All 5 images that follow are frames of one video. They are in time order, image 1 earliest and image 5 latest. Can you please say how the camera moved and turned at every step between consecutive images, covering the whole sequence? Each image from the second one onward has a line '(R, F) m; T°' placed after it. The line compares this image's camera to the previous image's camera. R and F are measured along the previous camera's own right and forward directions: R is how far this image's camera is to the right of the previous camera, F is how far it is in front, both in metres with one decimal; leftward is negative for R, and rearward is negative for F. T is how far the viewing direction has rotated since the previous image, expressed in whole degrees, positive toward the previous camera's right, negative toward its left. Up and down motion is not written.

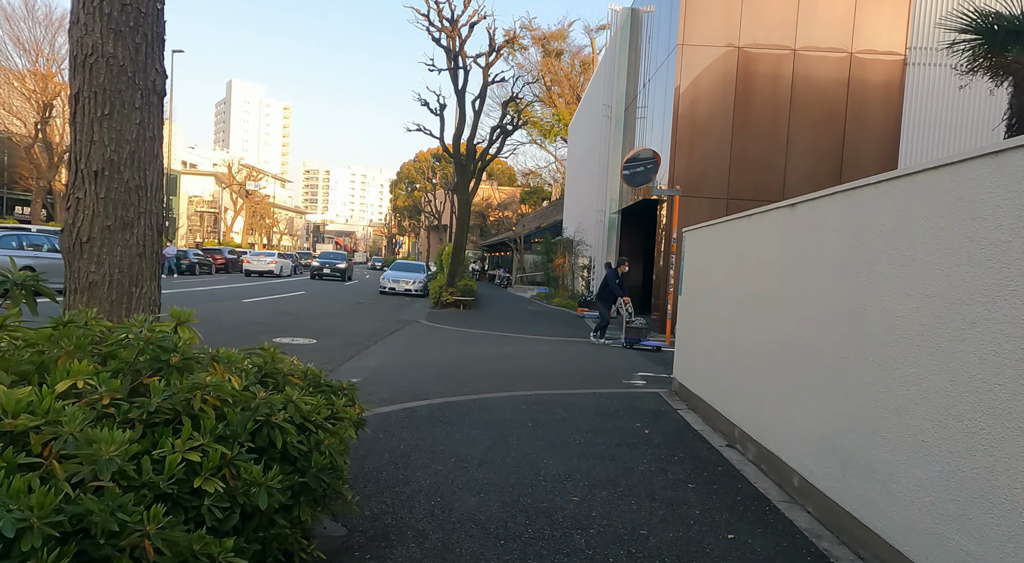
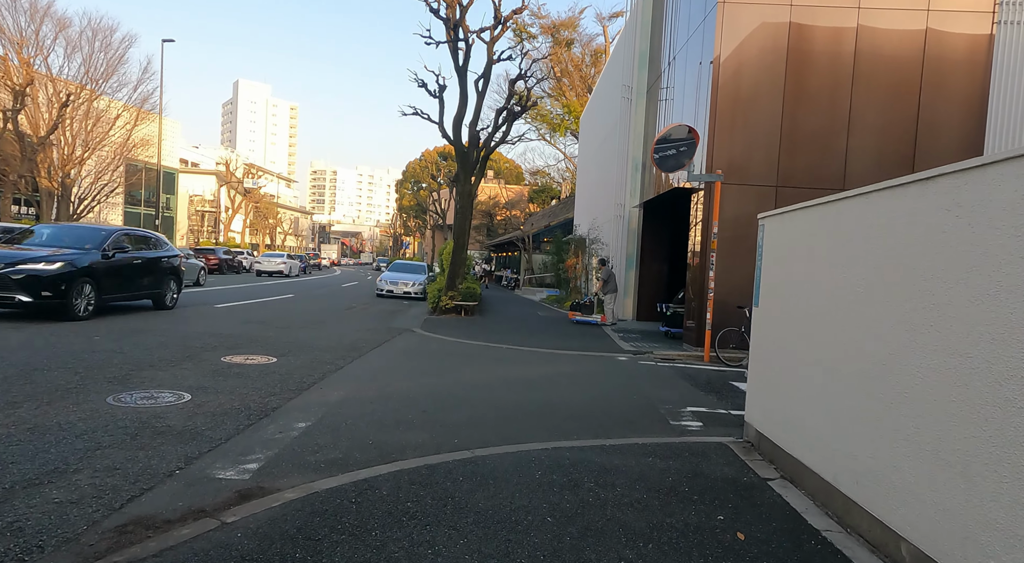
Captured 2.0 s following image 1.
(0.0, +2.3) m; -1°
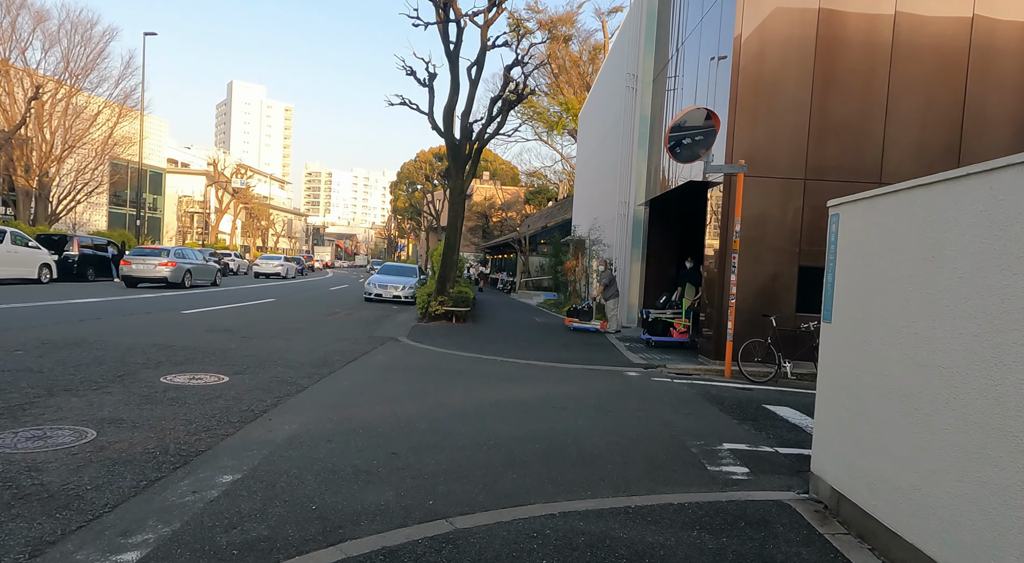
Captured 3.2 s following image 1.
(0.0, +1.4) m; 0°
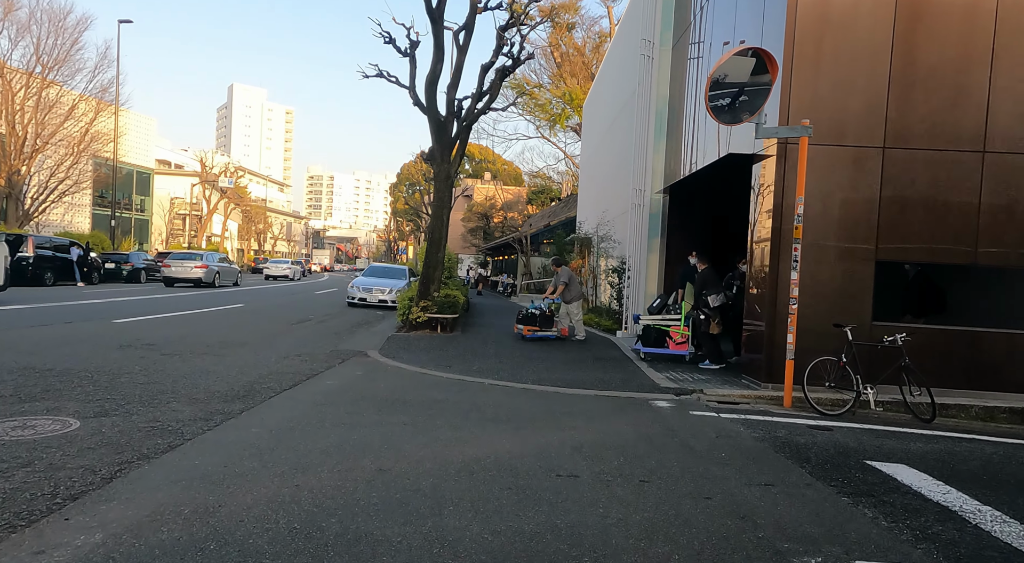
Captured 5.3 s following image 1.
(+0.2, +2.6) m; 0°
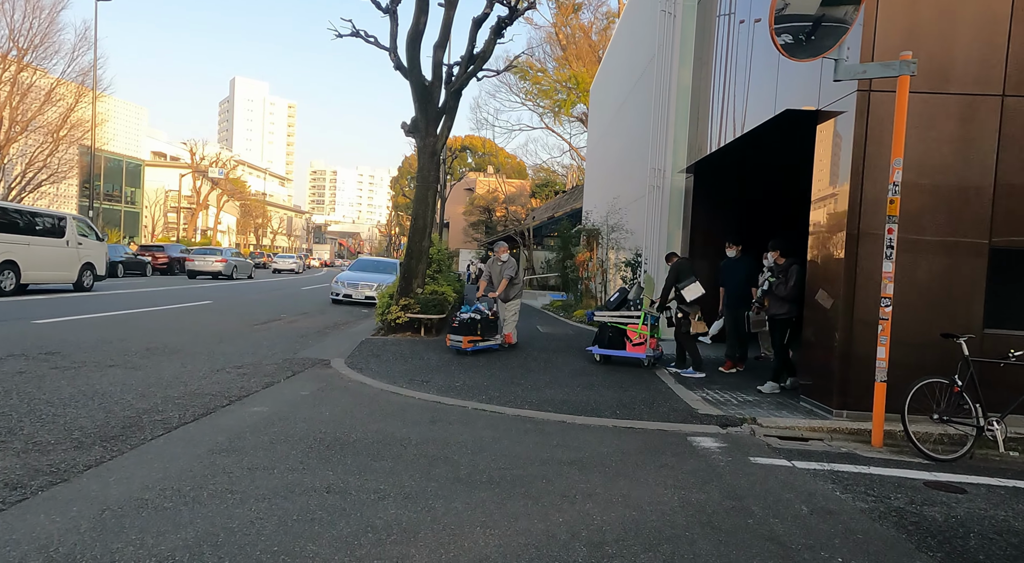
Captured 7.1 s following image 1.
(+0.1, +2.1) m; 0°
